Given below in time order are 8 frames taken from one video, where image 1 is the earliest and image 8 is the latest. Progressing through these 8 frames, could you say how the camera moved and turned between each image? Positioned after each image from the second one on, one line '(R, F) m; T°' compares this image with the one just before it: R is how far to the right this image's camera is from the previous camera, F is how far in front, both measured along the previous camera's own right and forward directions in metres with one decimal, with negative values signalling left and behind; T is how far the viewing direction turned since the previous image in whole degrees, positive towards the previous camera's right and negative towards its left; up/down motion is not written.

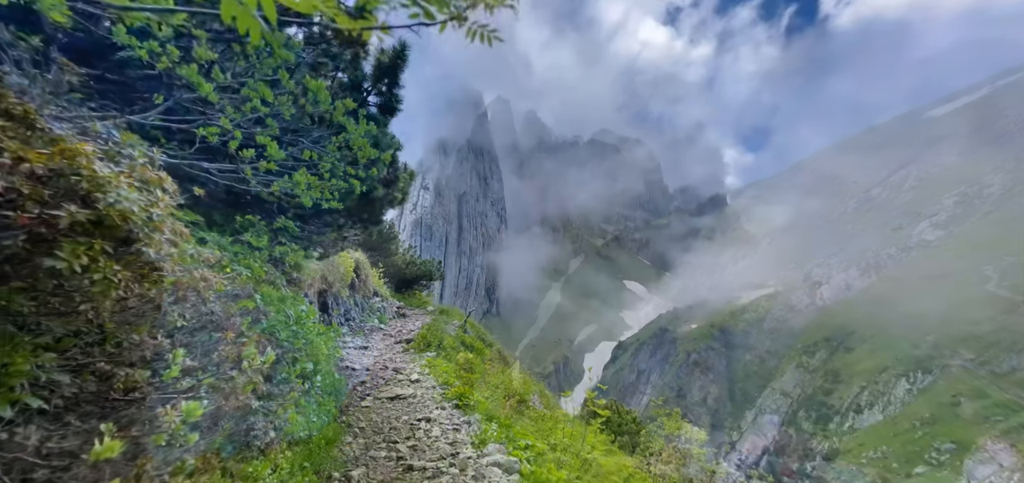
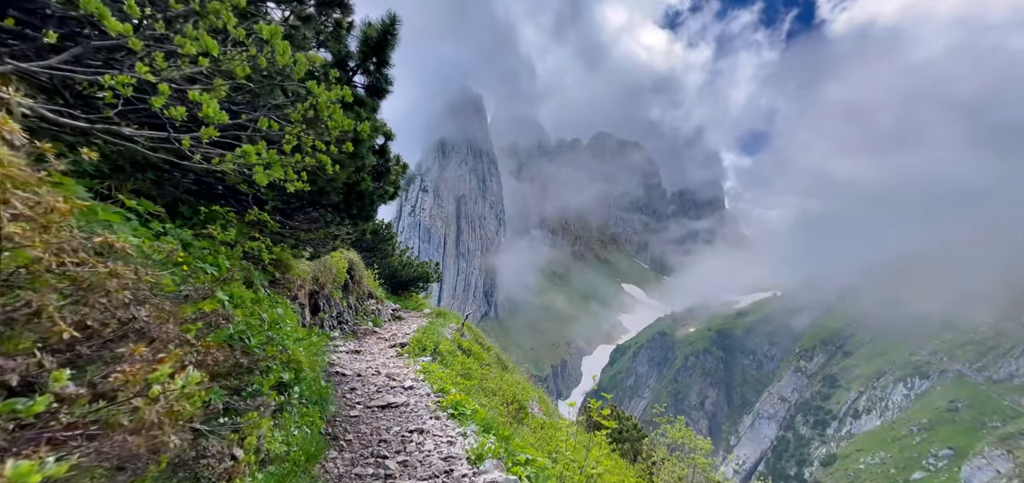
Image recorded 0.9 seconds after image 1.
(0.0, +0.6) m; 0°
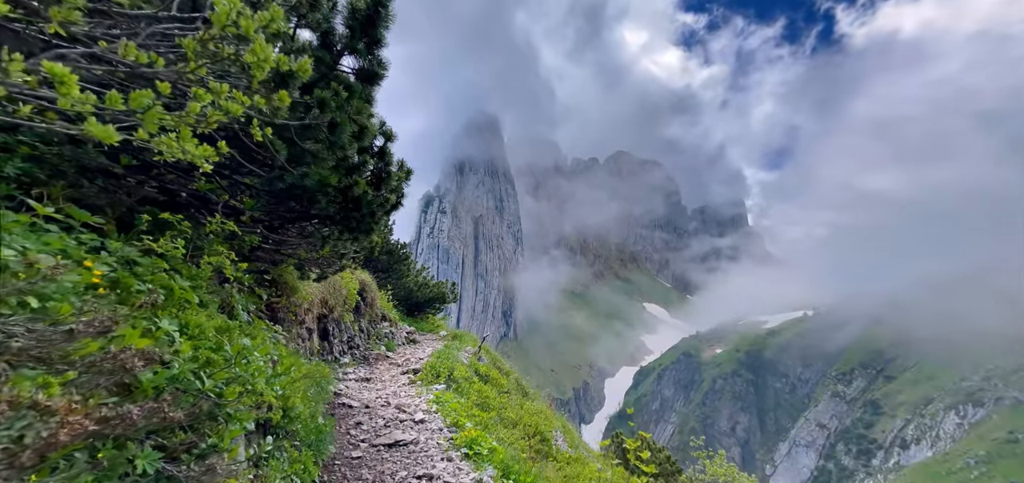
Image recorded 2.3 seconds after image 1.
(0.0, +1.1) m; -2°
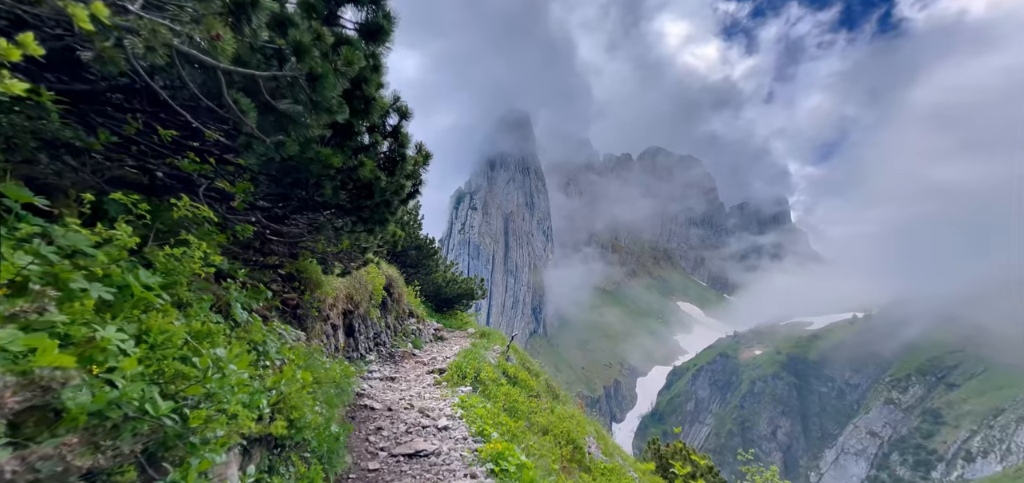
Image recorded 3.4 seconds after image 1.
(0.0, +0.9) m; -4°
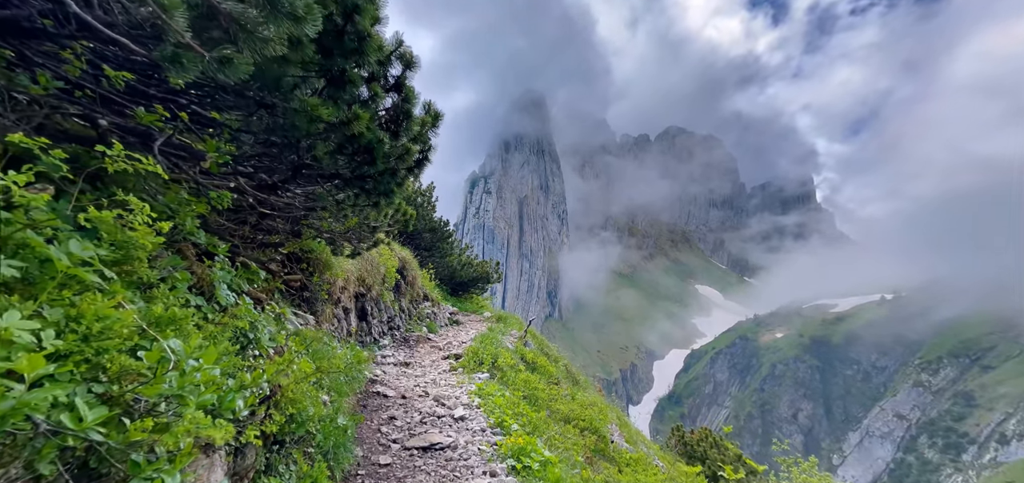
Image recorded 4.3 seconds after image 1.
(-0.1, +0.8) m; -2°
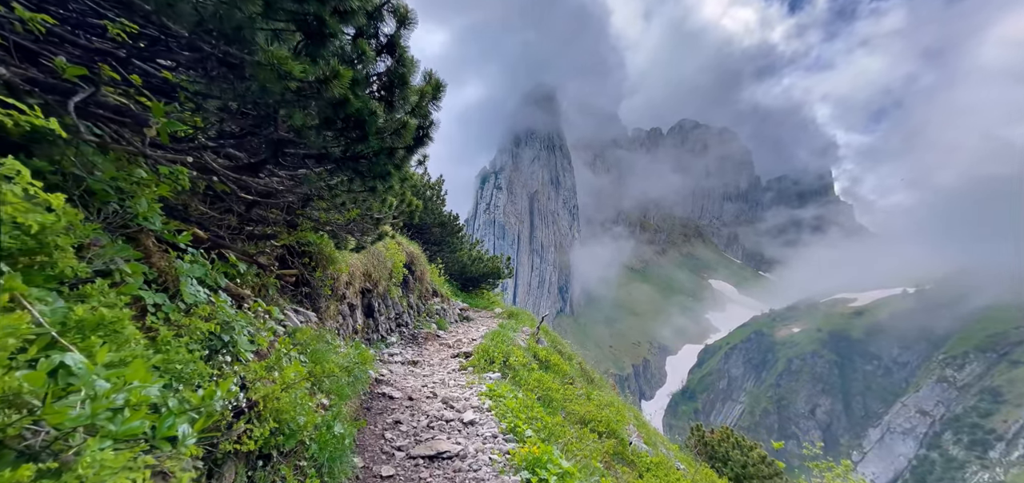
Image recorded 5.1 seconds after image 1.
(0.0, +0.8) m; -1°
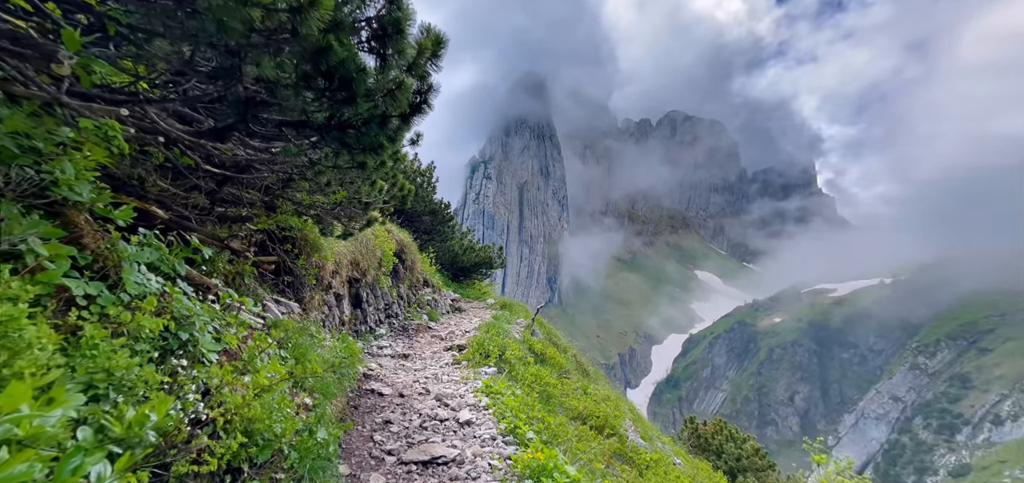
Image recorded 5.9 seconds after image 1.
(-0.2, +0.7) m; +1°
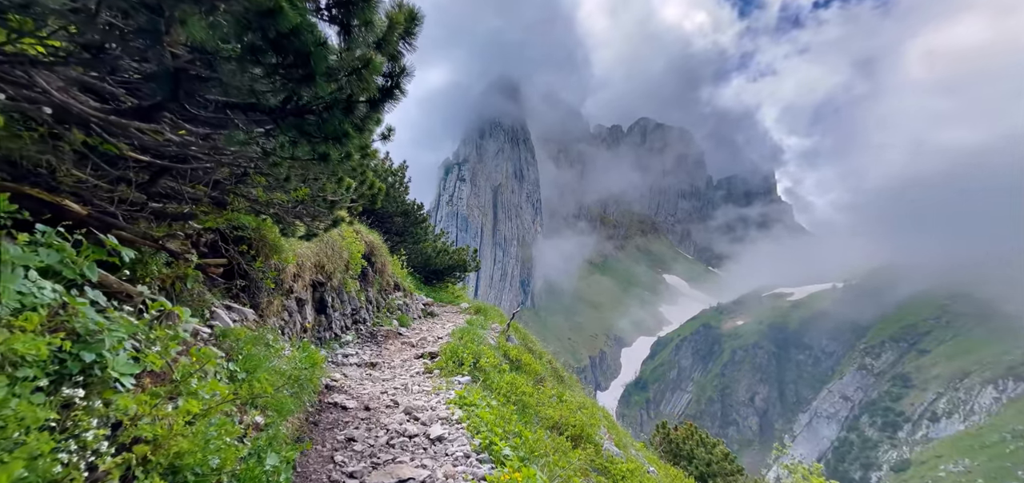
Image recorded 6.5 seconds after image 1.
(-0.1, +0.5) m; +3°
